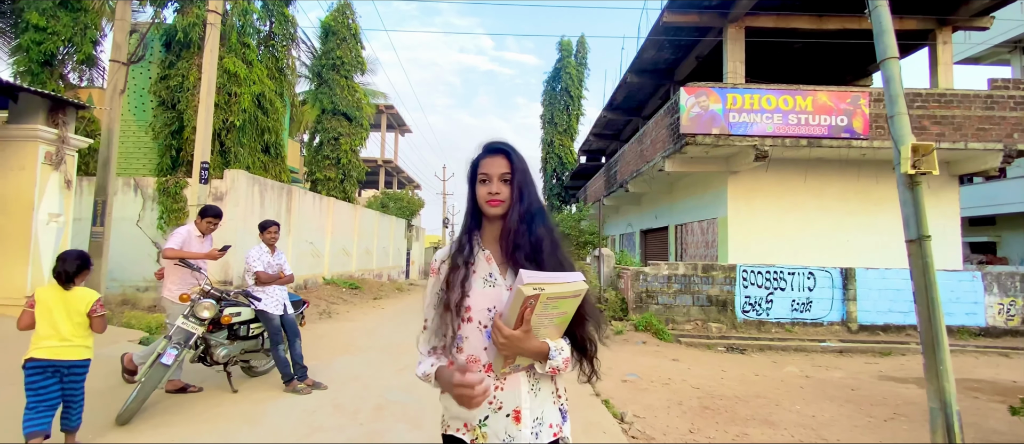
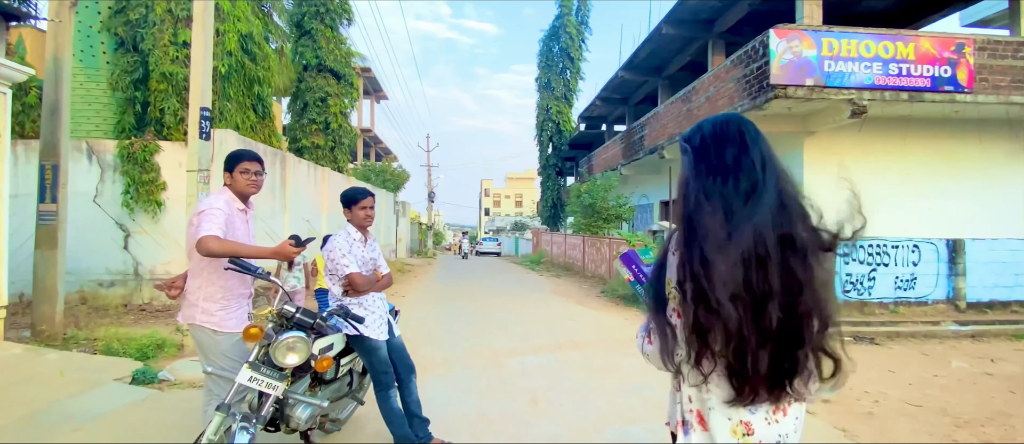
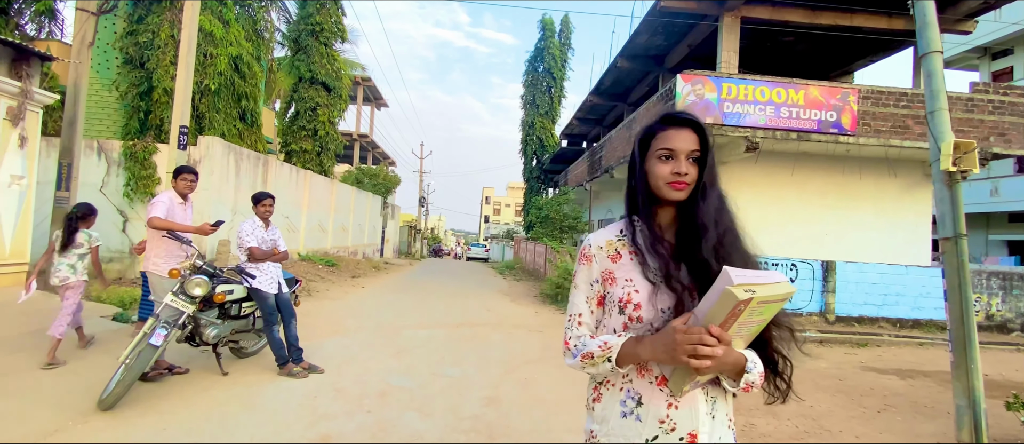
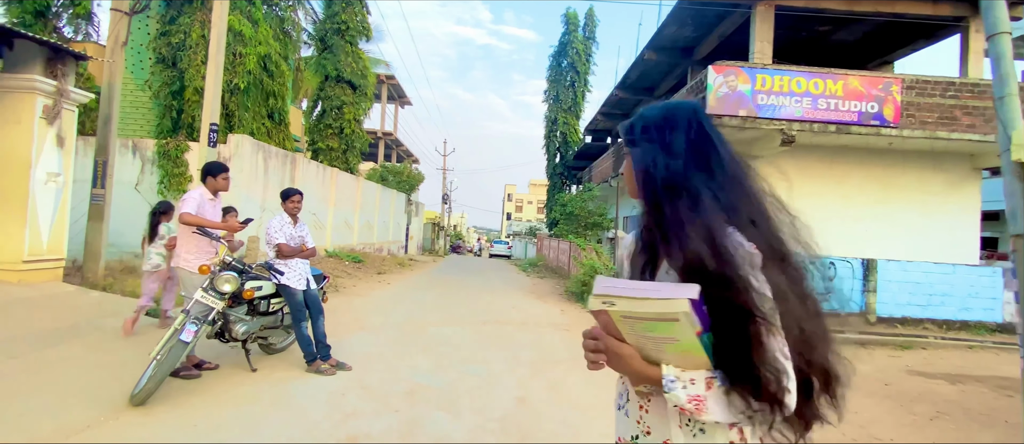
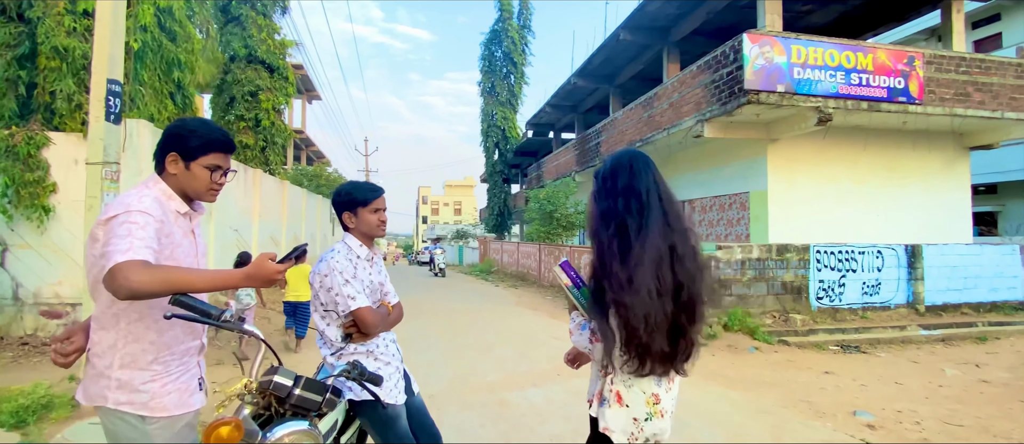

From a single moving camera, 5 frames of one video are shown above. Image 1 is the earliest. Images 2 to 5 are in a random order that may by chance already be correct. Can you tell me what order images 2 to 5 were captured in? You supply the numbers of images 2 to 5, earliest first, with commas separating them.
3, 4, 2, 5
